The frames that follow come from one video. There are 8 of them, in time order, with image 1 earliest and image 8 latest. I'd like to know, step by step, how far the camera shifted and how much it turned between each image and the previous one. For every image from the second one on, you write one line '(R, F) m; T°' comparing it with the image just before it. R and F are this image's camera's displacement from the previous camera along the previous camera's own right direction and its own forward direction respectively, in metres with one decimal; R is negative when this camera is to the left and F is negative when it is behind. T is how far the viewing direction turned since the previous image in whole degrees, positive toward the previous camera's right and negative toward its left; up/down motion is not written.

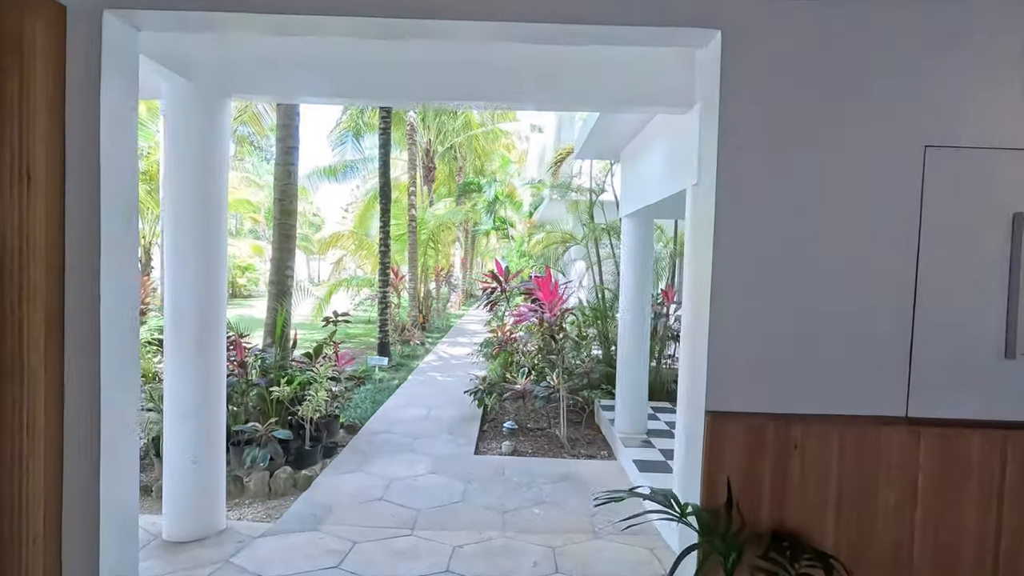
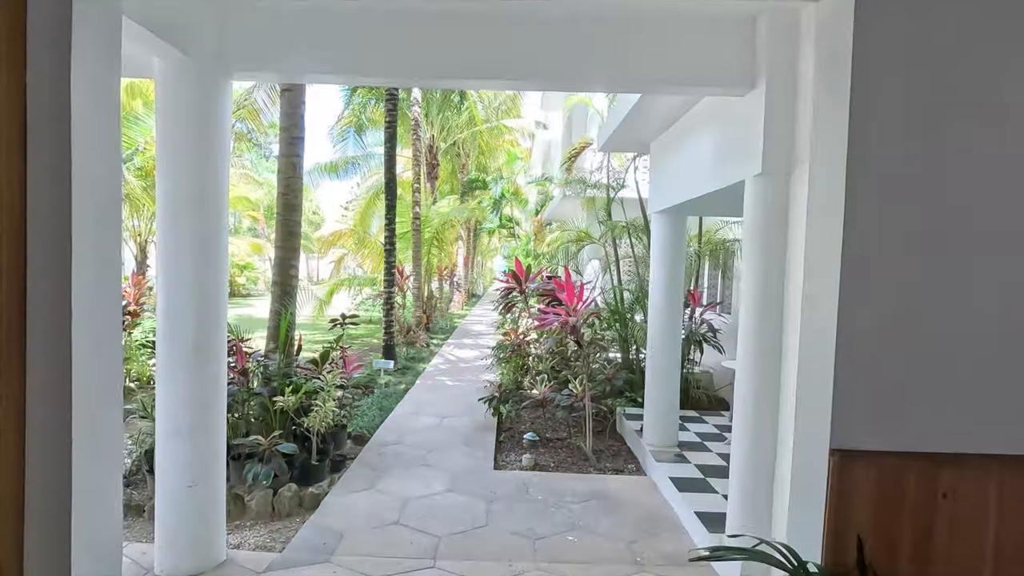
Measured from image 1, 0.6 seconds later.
(-0.2, +0.4) m; 0°
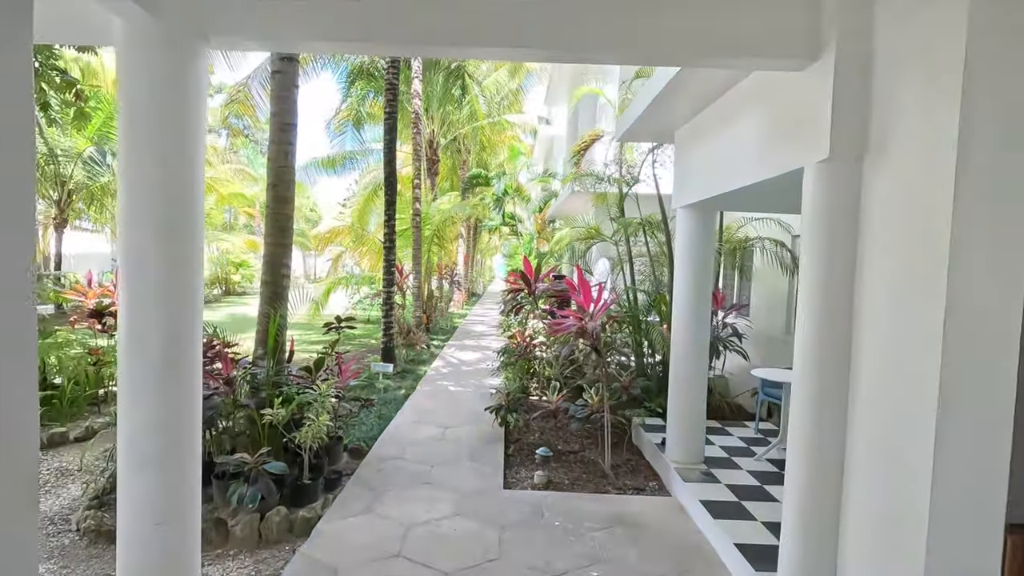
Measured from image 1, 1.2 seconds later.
(-0.1, +0.4) m; 0°
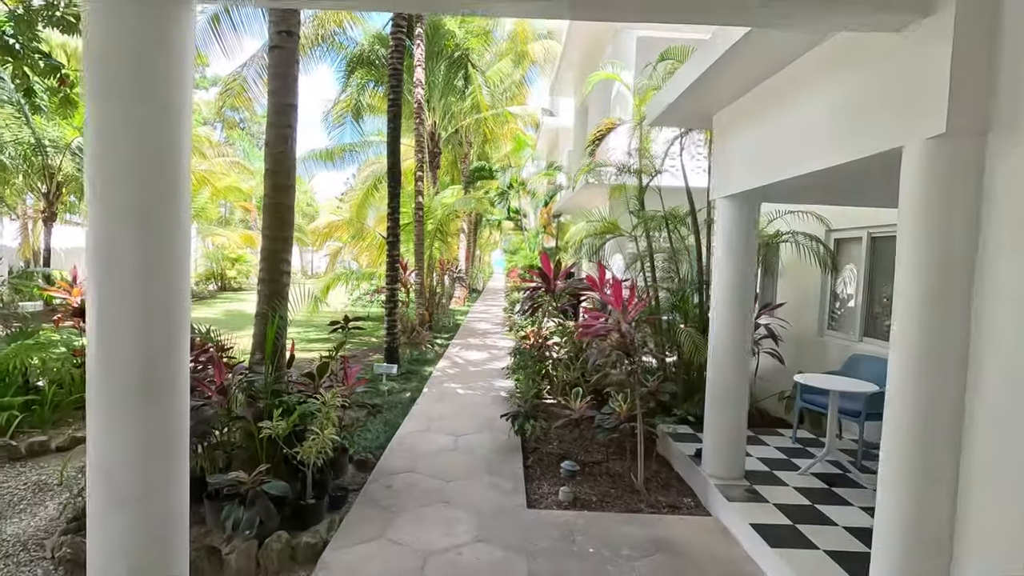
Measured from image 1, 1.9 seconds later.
(-0.2, +0.4) m; 0°
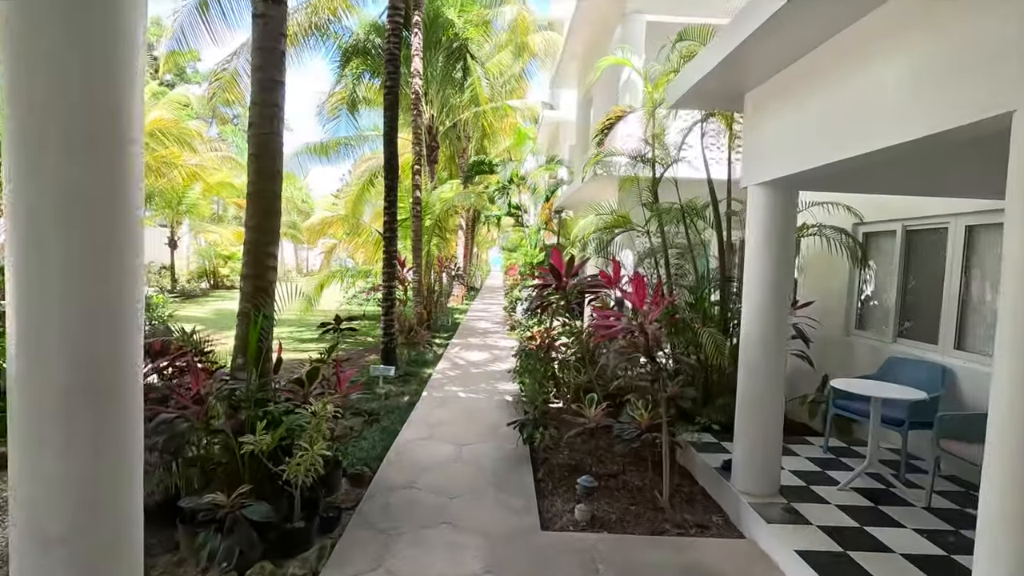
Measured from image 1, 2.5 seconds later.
(-0.1, +0.4) m; 0°
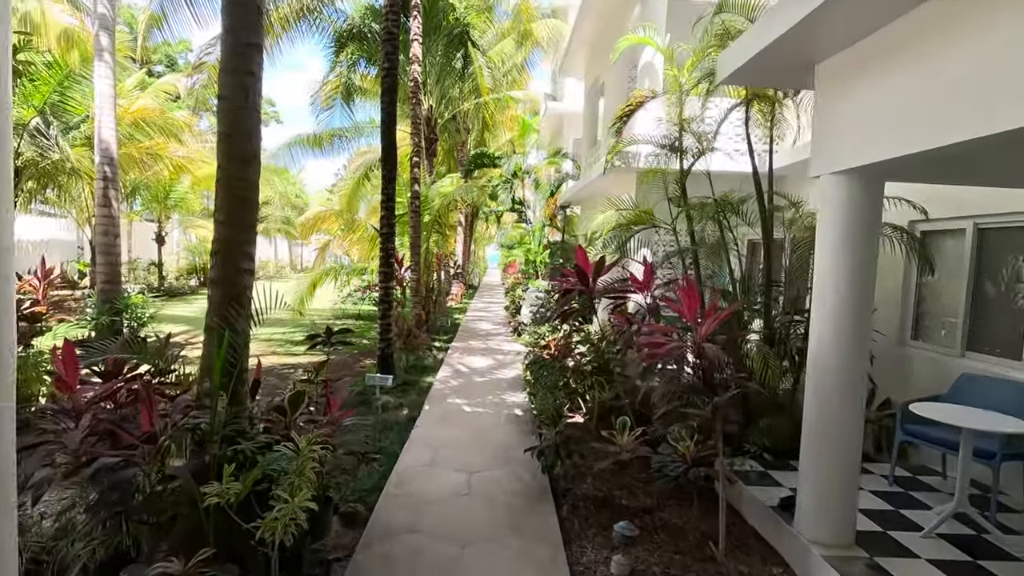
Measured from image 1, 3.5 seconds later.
(-0.2, +0.6) m; 0°
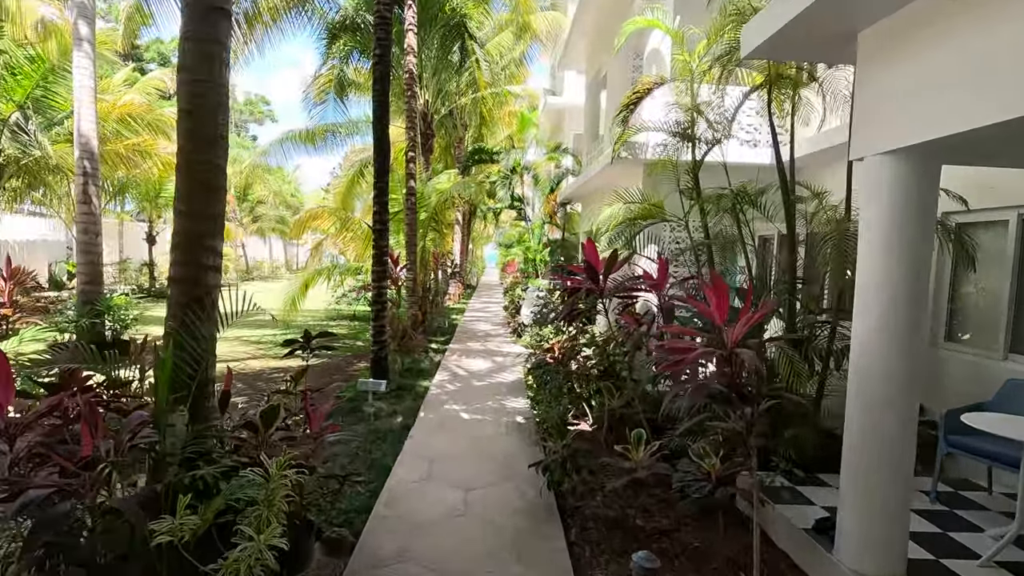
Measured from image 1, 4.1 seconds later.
(0.0, +0.4) m; 0°
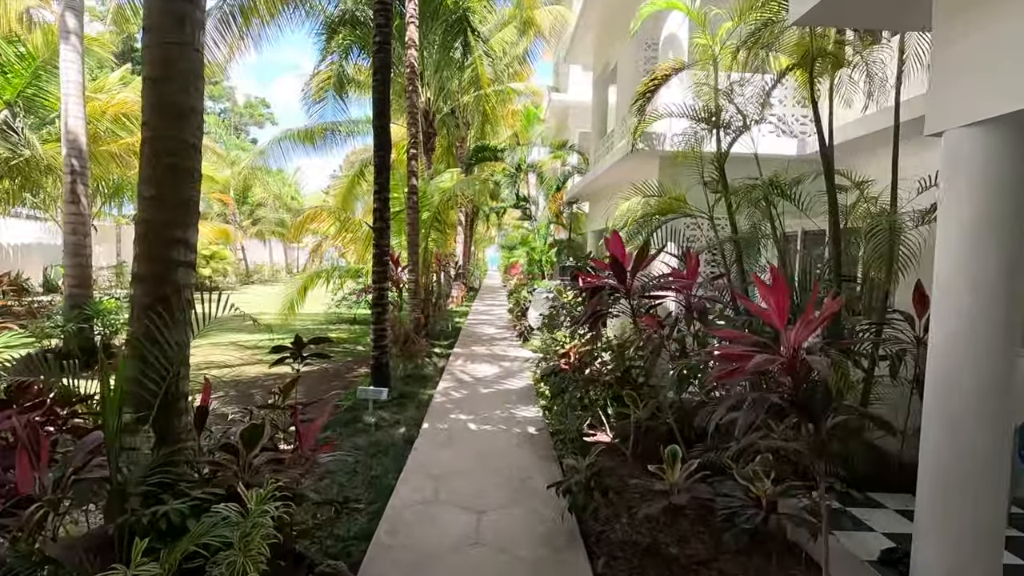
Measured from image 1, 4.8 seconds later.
(-0.1, +0.4) m; 0°
